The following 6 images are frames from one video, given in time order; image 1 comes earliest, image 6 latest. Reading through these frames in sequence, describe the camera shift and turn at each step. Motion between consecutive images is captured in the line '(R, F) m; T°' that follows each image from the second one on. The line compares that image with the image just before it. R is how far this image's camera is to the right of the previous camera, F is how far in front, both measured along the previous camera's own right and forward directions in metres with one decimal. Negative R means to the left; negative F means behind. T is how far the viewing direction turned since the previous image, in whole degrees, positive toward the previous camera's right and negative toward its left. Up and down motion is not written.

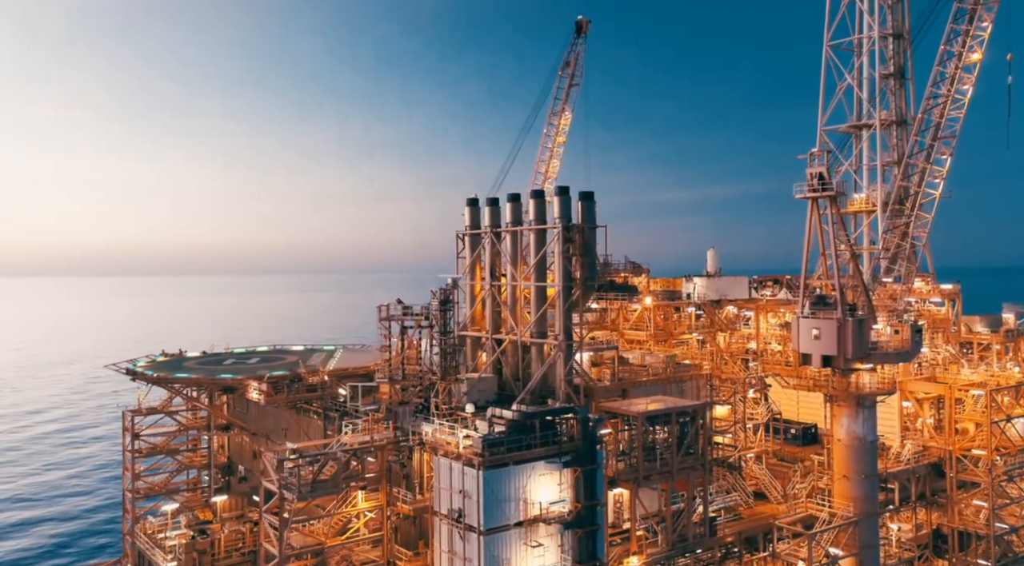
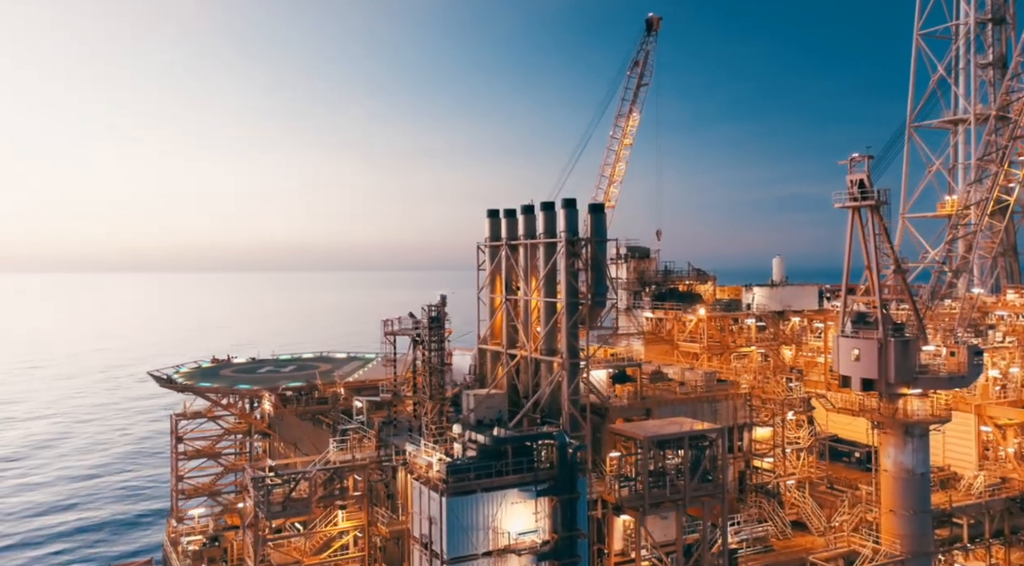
(+6.6, +1.8) m; -8°
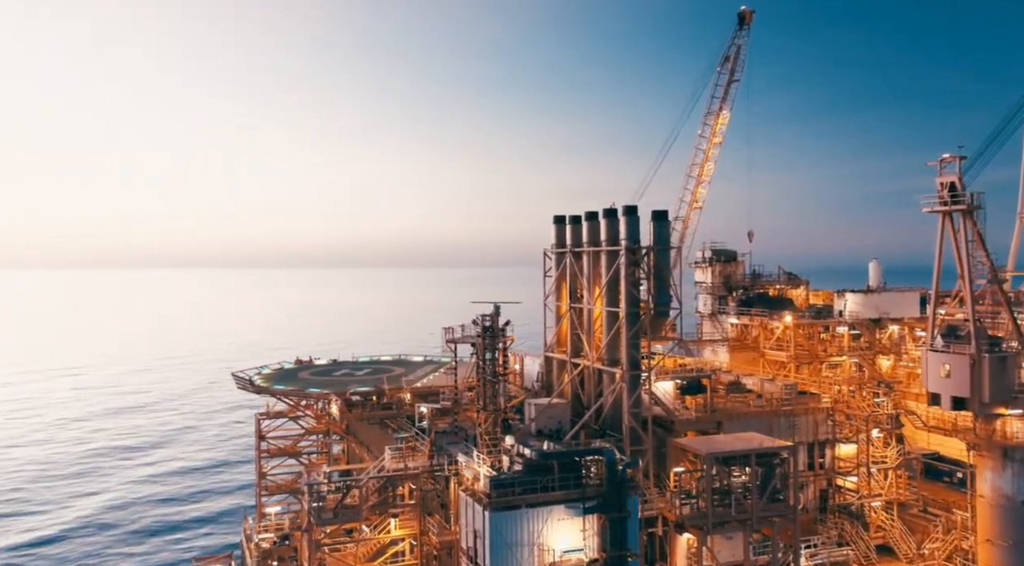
(+2.6, +0.8) m; -8°
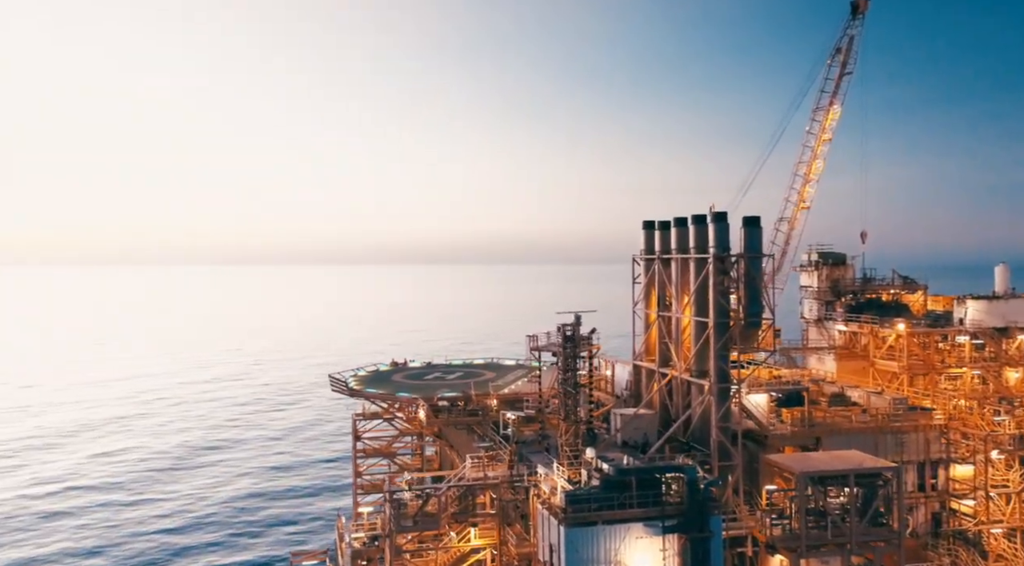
(+1.4, +0.7) m; -8°
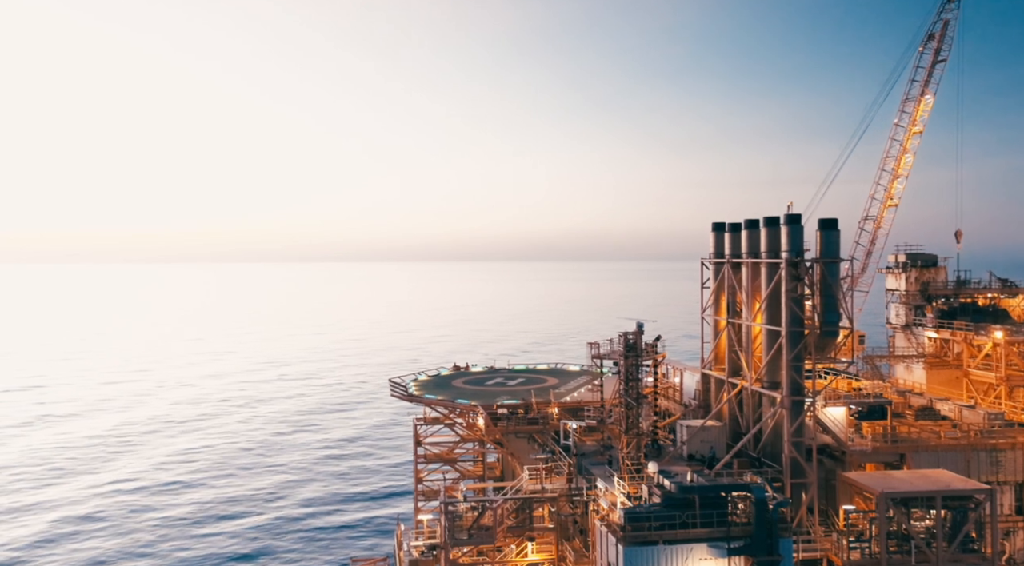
(+1.0, +1.3) m; -6°
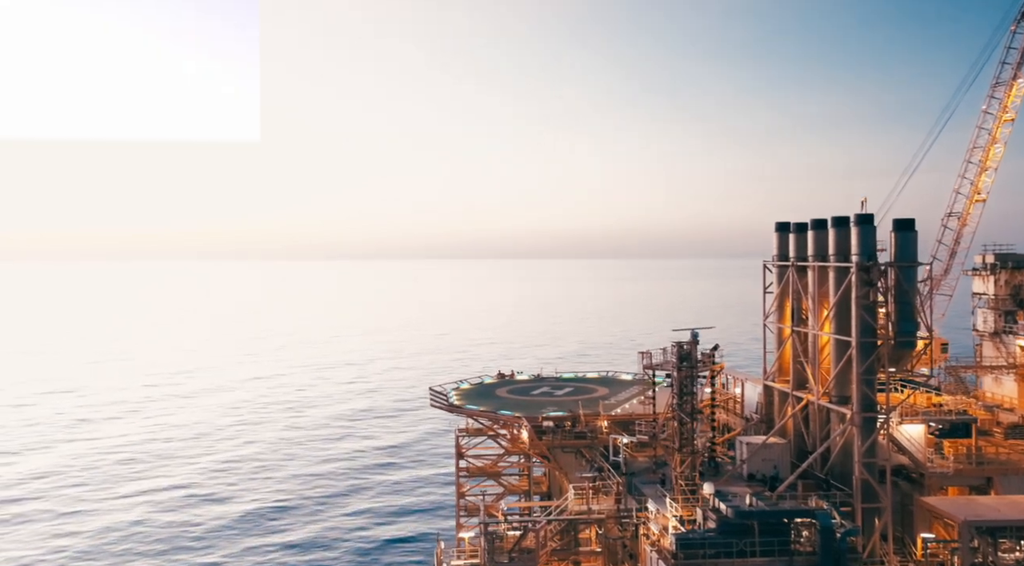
(+1.2, +2.1) m; -5°
